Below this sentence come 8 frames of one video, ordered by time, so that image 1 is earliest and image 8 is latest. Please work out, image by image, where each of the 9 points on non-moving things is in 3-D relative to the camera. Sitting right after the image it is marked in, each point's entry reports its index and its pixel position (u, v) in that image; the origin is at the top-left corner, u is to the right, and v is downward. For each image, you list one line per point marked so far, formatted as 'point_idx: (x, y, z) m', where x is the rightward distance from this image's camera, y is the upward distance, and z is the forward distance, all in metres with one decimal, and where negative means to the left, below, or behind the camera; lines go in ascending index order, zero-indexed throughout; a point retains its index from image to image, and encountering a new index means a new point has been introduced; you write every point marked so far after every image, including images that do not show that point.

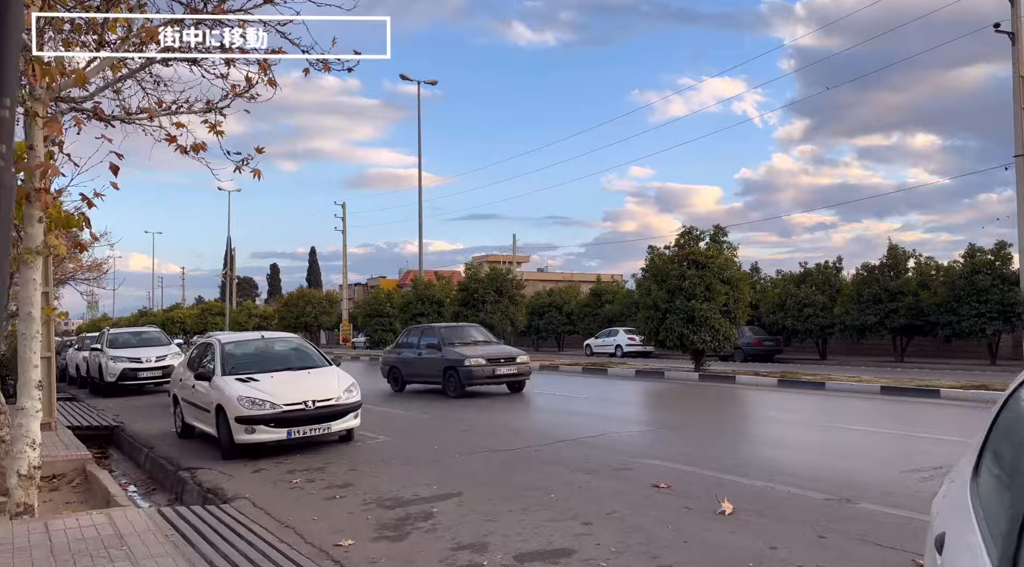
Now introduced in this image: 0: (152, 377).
0: (-8.4, -2.2, +17.5) m
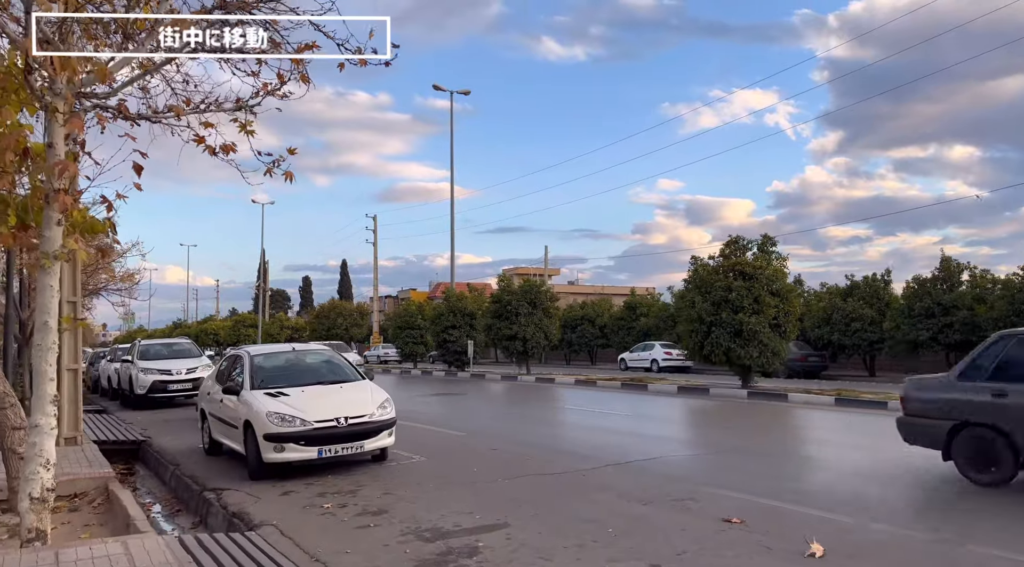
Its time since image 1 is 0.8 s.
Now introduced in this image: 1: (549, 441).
0: (-7.6, -2.4, +17.2) m
1: (+0.6, -2.5, +11.8) m
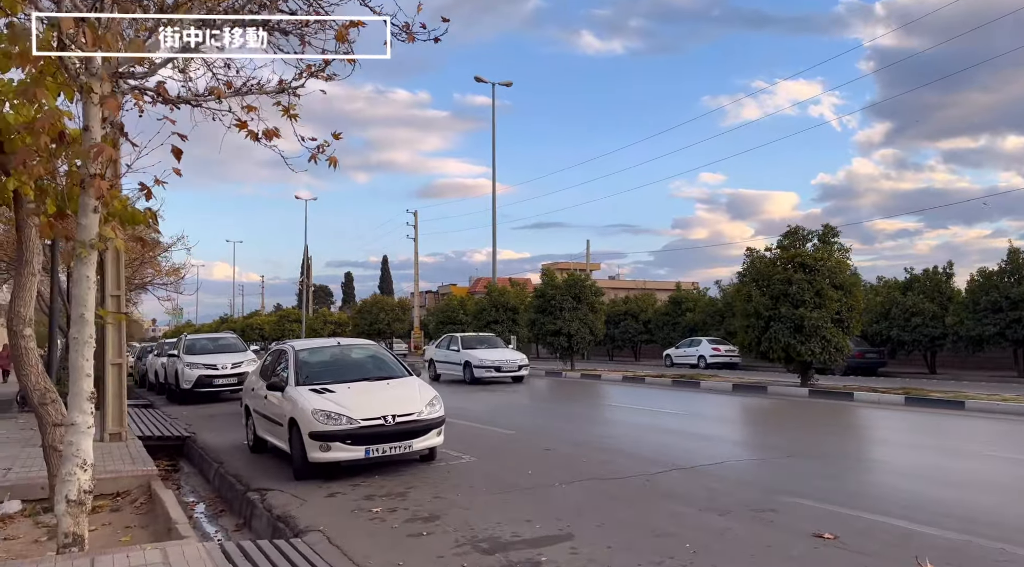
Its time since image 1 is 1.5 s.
0: (-6.5, -2.3, +17.1) m
1: (+1.4, -2.4, +11.3) m
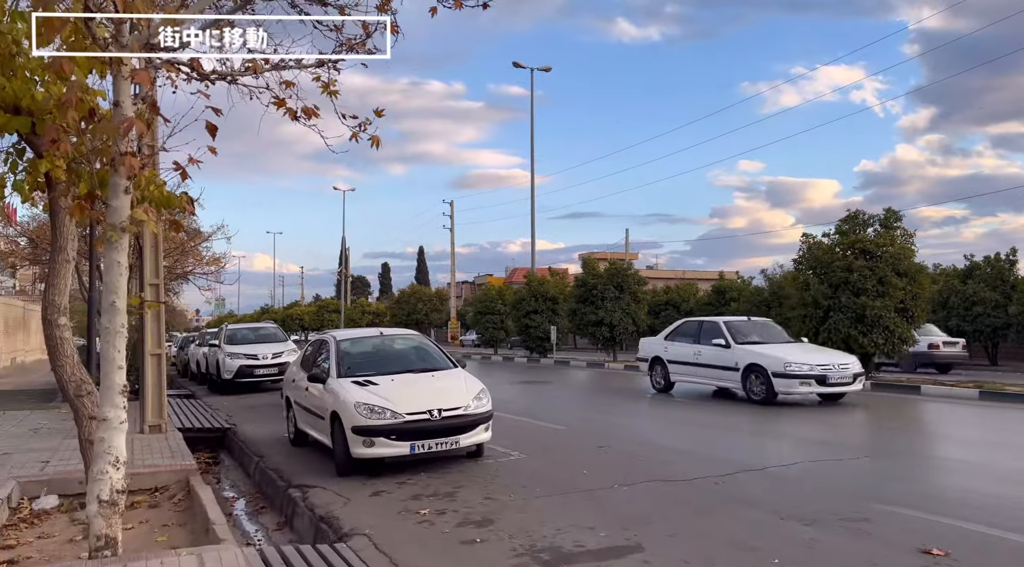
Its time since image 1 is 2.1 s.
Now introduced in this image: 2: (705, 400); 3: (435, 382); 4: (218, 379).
0: (-5.5, -2.1, +17.0) m
1: (+2.0, -2.2, +10.7) m
2: (+4.1, -2.5, +15.6) m
3: (-0.8, -1.0, +7.7) m
4: (-6.9, -2.2, +17.5) m
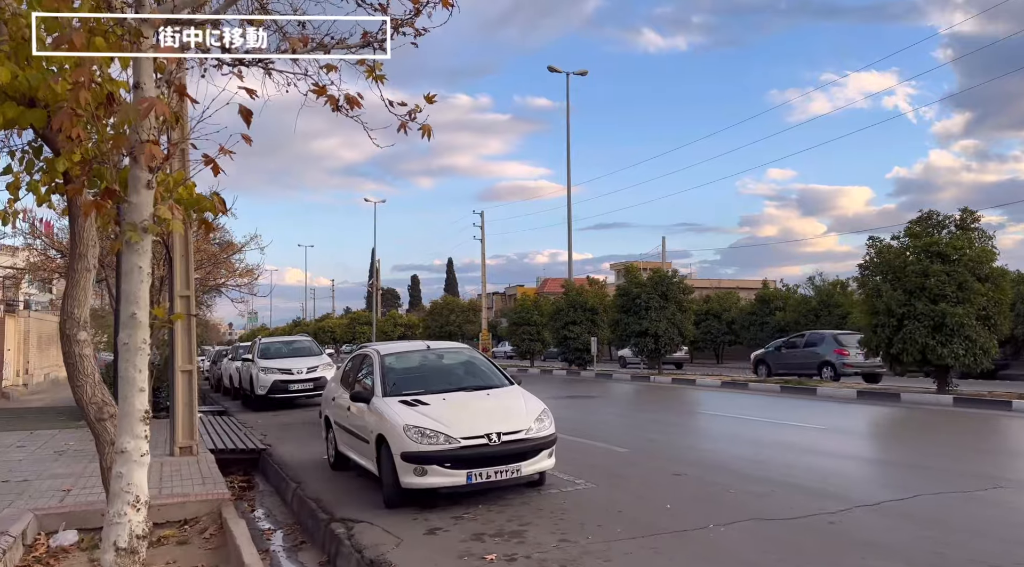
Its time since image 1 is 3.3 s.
0: (-4.6, -2.3, +16.3) m
1: (+2.8, -2.3, +9.8) m
2: (+5.0, -2.7, +14.6) m
3: (-0.2, -1.1, +6.9) m
4: (-5.9, -2.5, +16.9) m
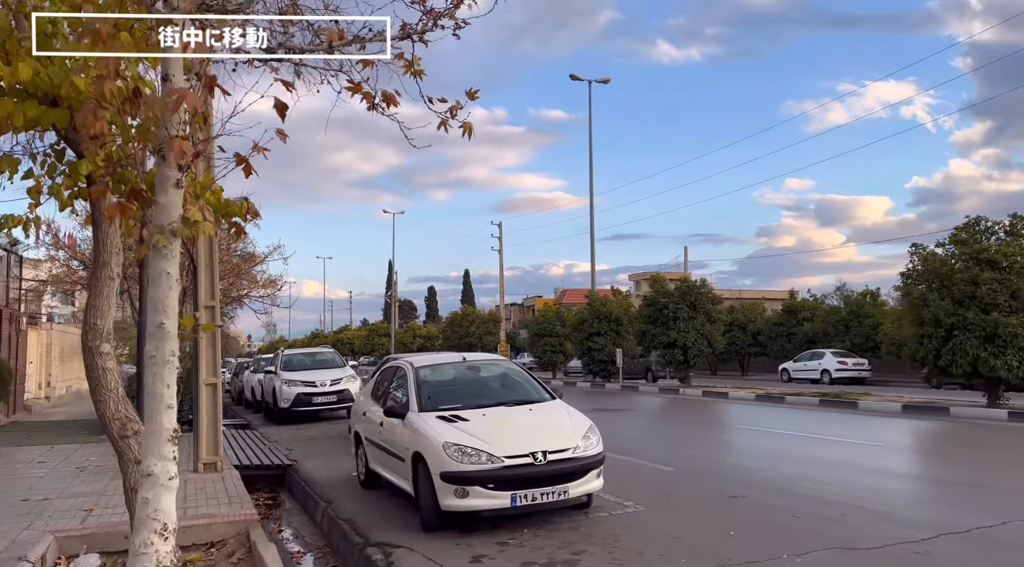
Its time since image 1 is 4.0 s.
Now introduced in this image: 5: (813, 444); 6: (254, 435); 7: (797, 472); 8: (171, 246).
0: (-4.0, -2.6, +16.0) m
1: (+3.2, -2.4, +9.3) m
2: (+5.6, -2.8, +14.0) m
3: (+0.2, -1.2, +6.4) m
4: (-5.3, -2.8, +16.6) m
5: (+5.4, -2.9, +13.5) m
6: (-4.8, -2.8, +13.9) m
7: (+4.4, -2.9, +11.5) m
8: (-1.9, +0.2, +4.1) m
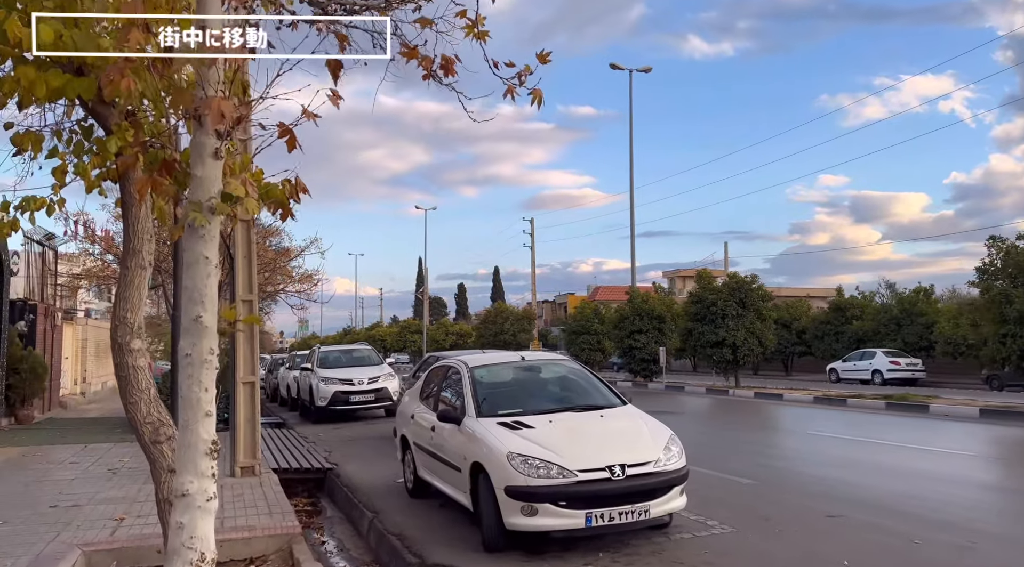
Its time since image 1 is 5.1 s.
0: (-3.1, -2.5, +15.5) m
1: (+3.9, -2.3, +8.5) m
2: (+6.4, -2.7, +13.1) m
3: (+0.7, -1.1, +5.8) m
4: (-4.4, -2.7, +16.1) m
5: (+6.3, -2.8, +12.7) m
6: (-4.0, -2.7, +13.4) m
7: (+5.1, -2.8, +10.7) m
8: (-1.4, +0.3, +3.5) m
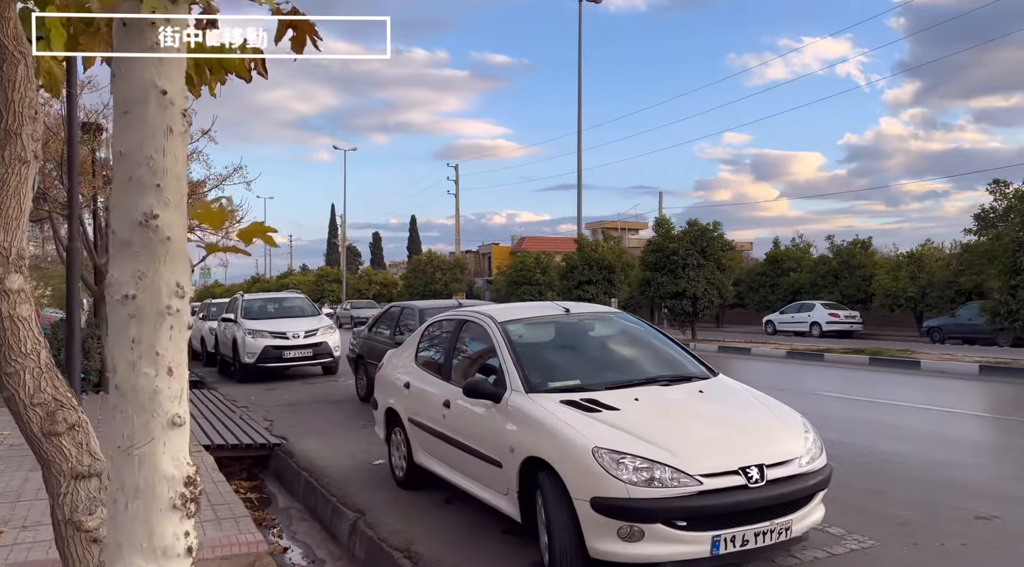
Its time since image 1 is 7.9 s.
0: (-3.8, -1.3, +13.5) m
1: (+3.9, -1.7, +7.4) m
2: (+5.8, -1.9, +12.3) m
3: (+1.1, -0.7, +4.2) m
4: (-5.2, -1.5, +14.0) m
5: (+5.8, -2.0, +11.8) m
6: (-4.5, -1.7, +11.3) m
7: (+4.9, -2.1, +9.7) m
8: (-0.8, +0.6, +1.6) m
